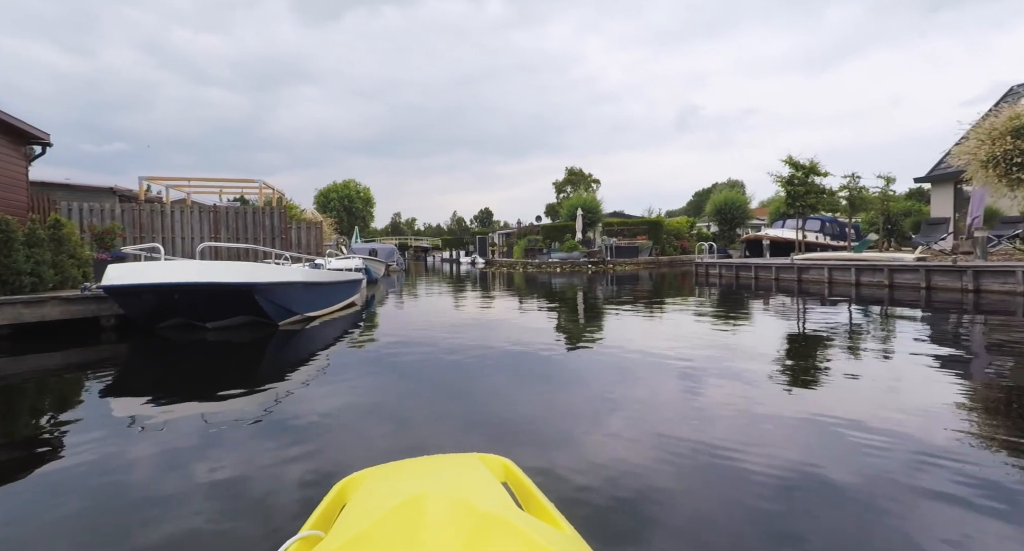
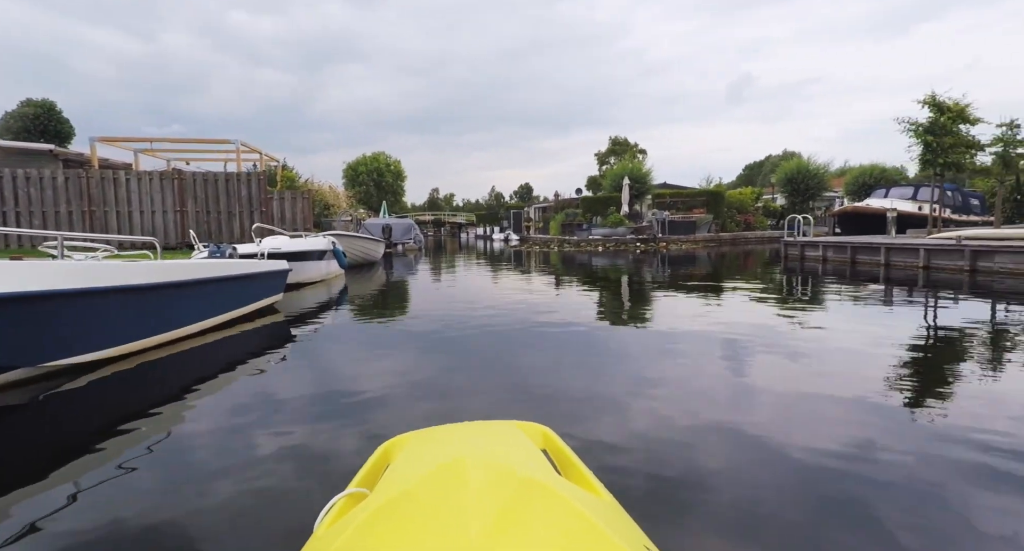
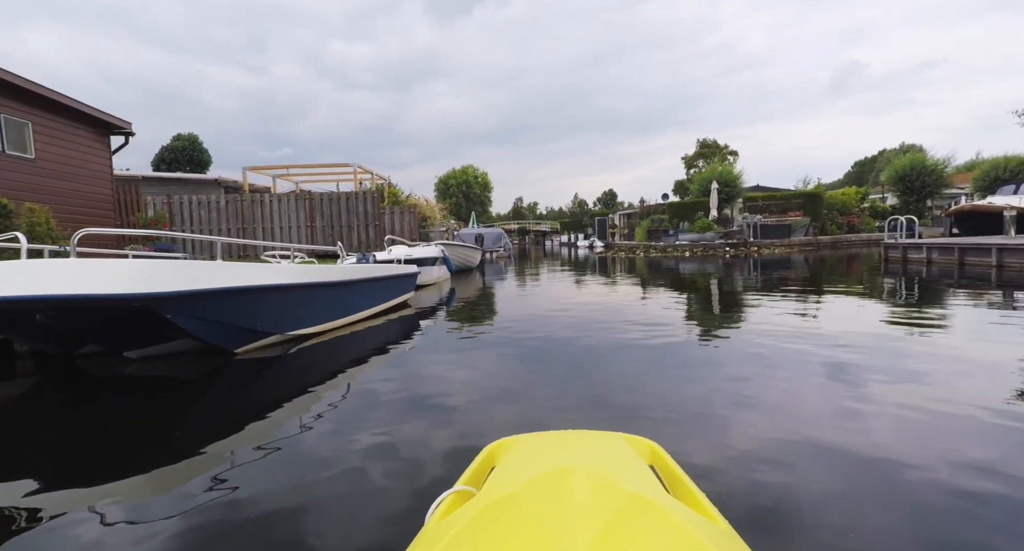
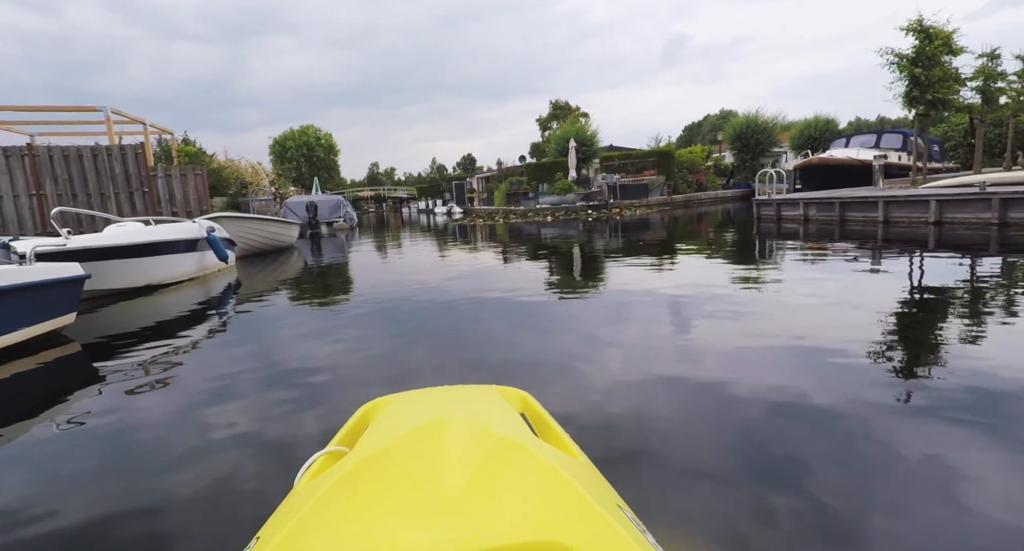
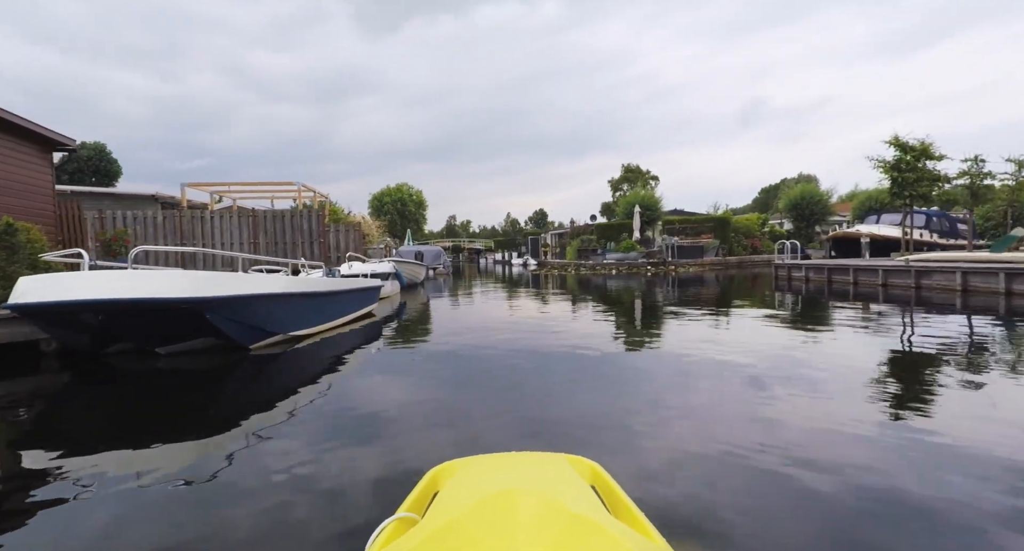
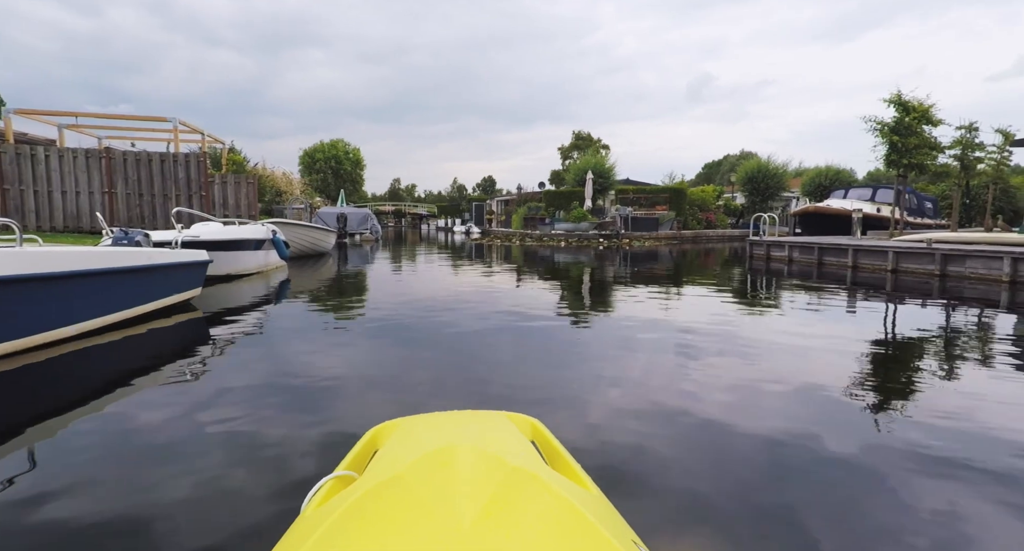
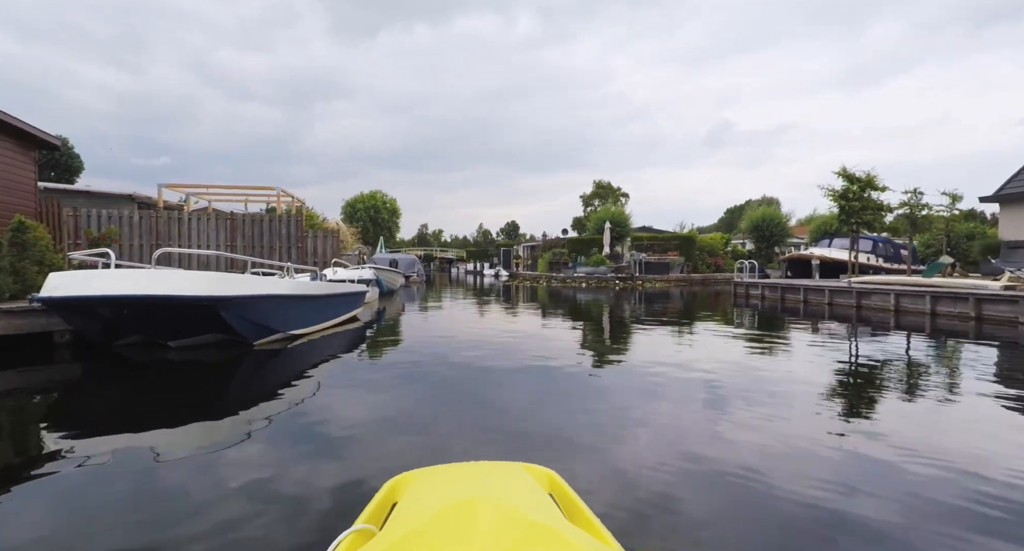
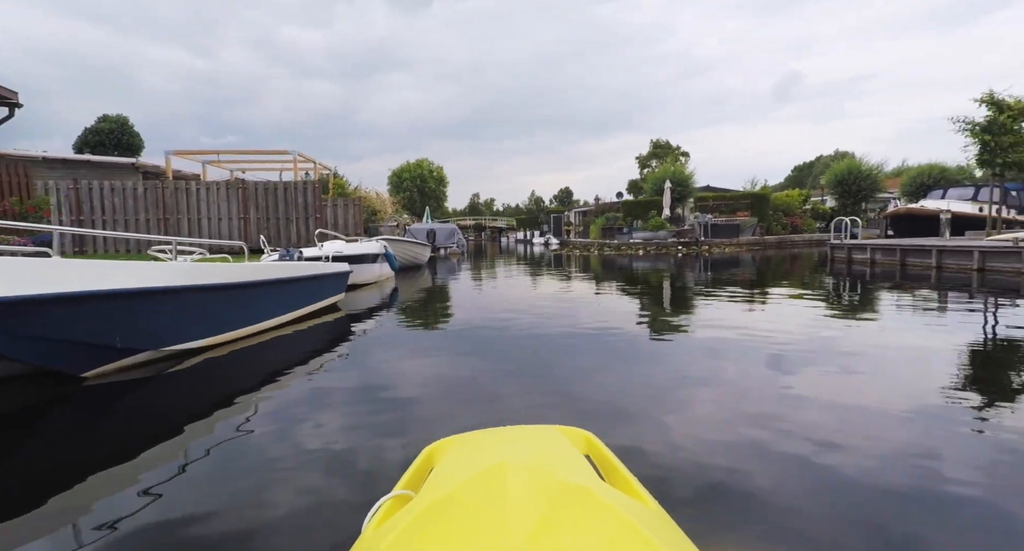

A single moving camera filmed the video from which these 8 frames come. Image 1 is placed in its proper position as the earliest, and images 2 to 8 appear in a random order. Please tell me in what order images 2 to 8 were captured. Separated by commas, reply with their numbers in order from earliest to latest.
7, 5, 3, 8, 2, 6, 4
